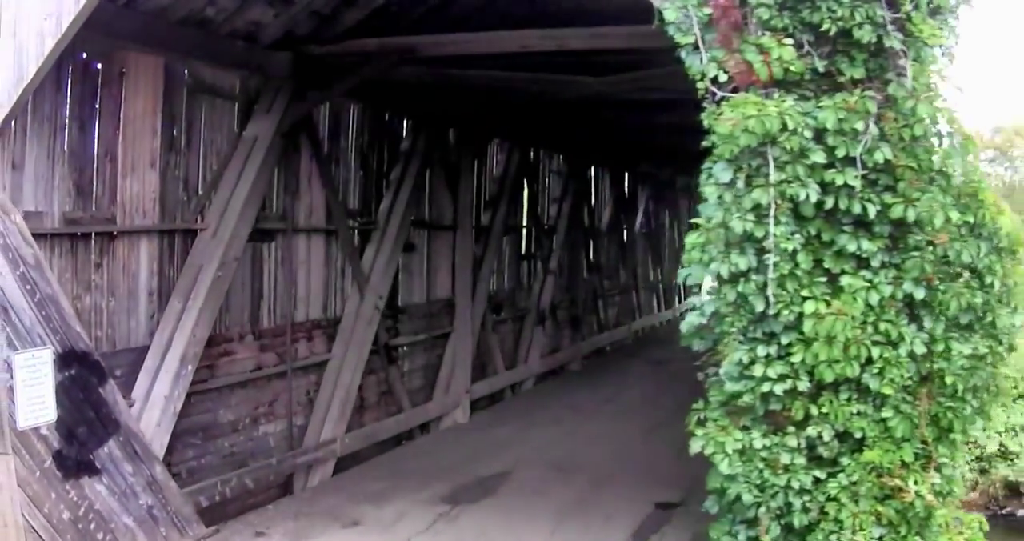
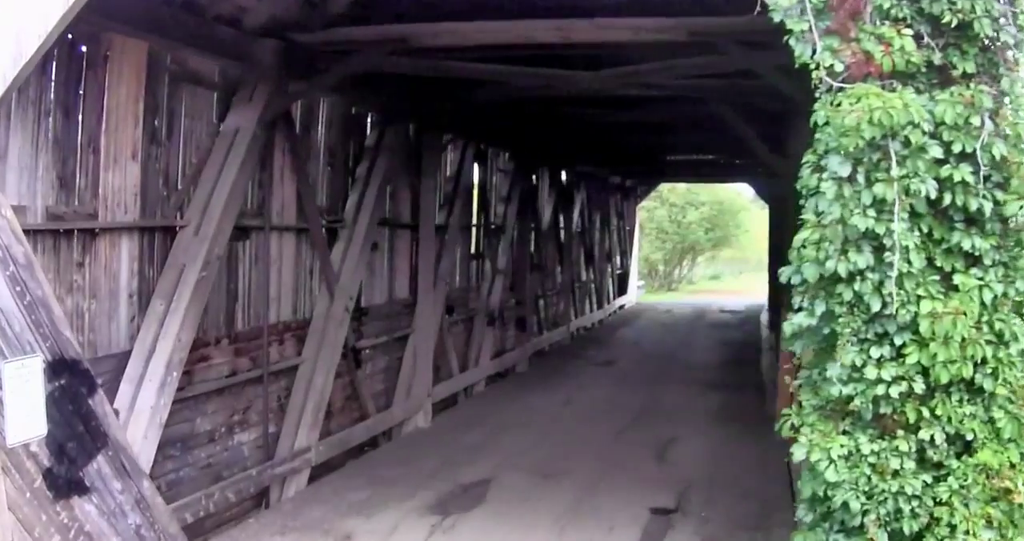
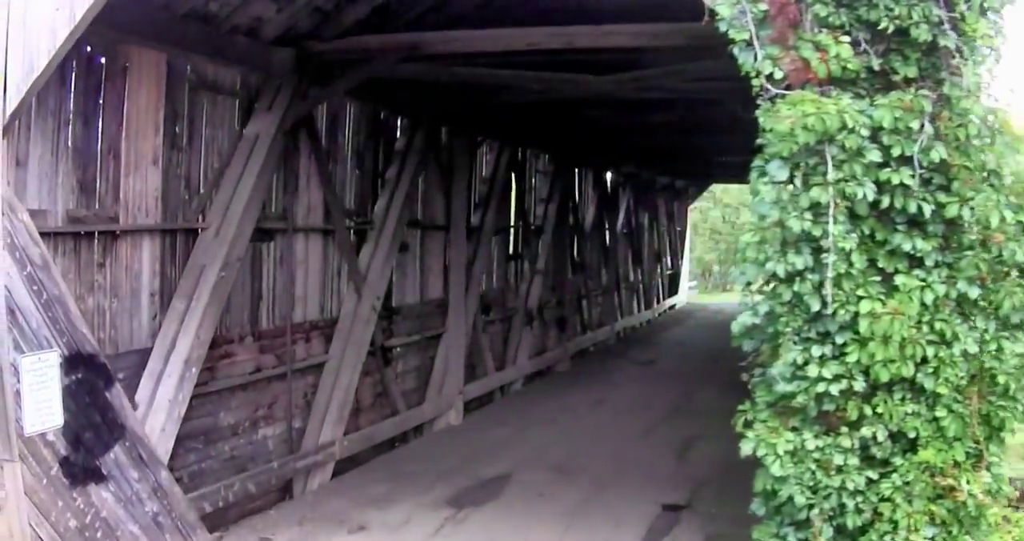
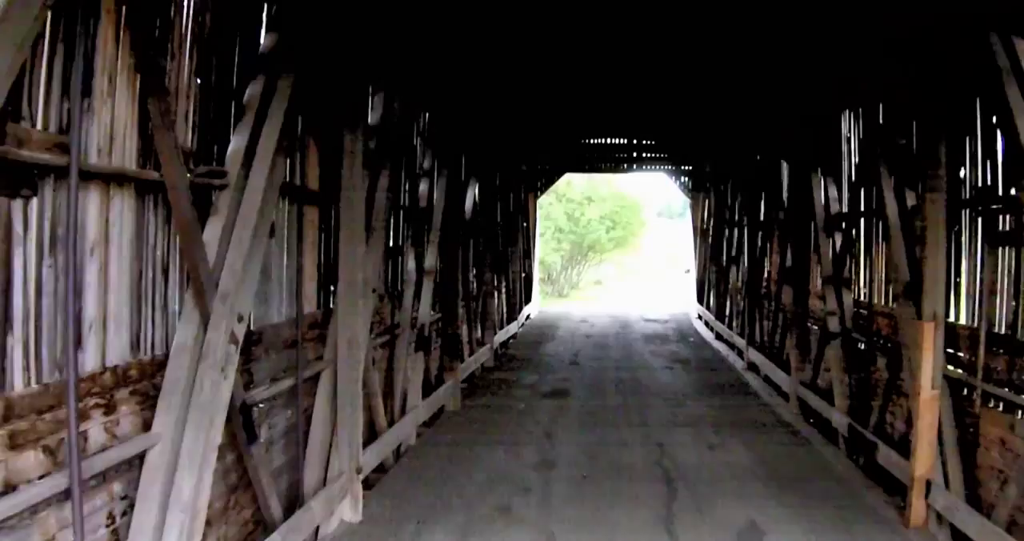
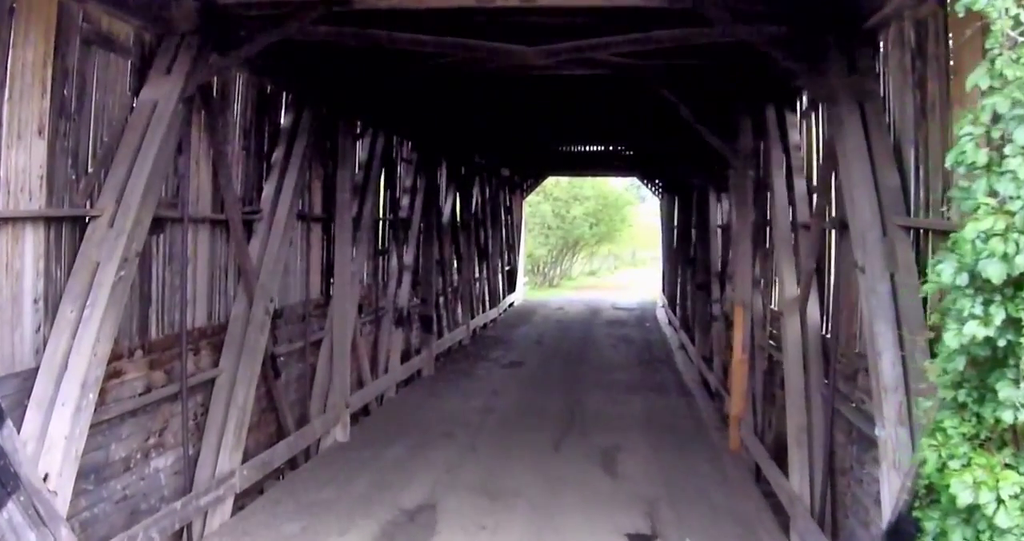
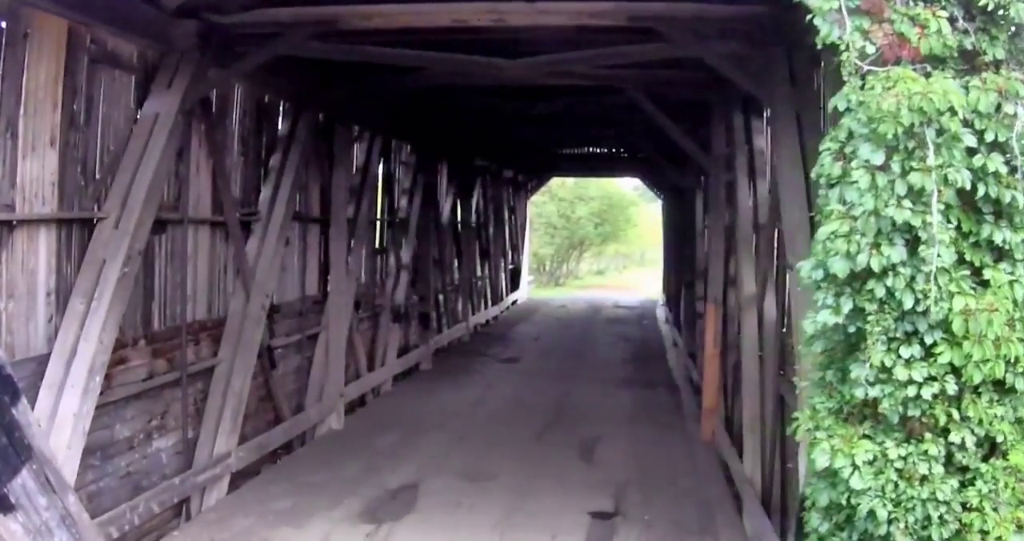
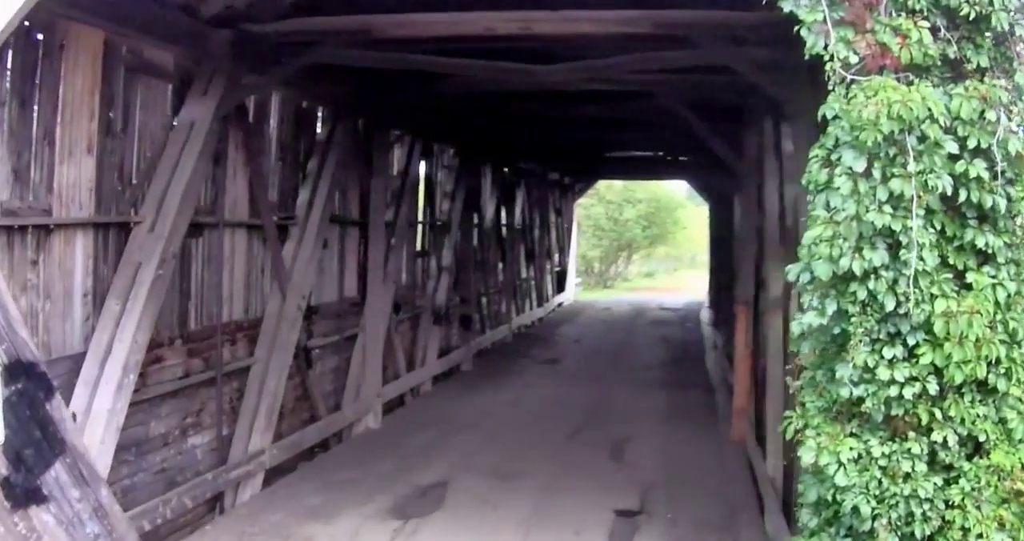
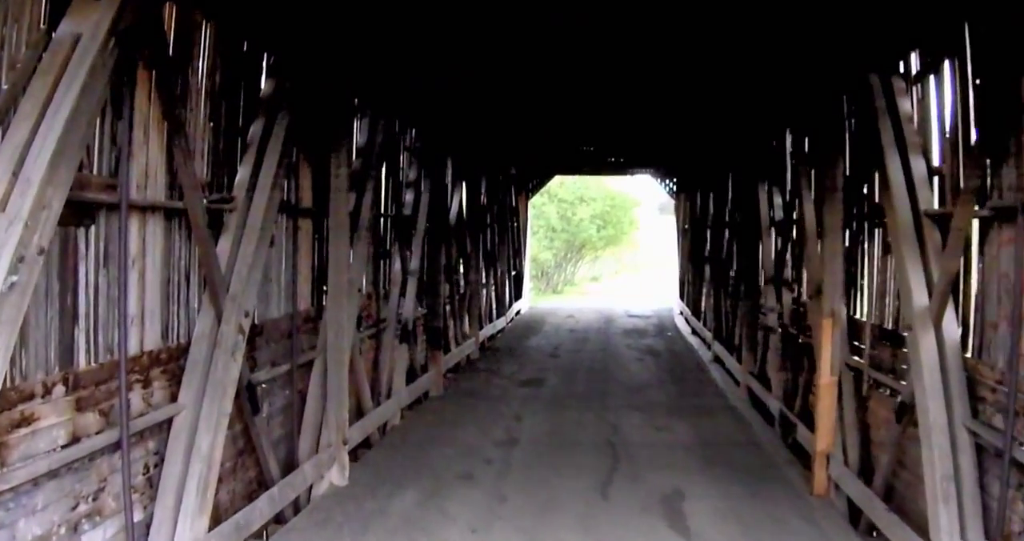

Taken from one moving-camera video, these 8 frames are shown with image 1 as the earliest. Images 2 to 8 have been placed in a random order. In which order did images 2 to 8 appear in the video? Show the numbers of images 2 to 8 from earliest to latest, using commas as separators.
3, 2, 7, 6, 5, 8, 4
